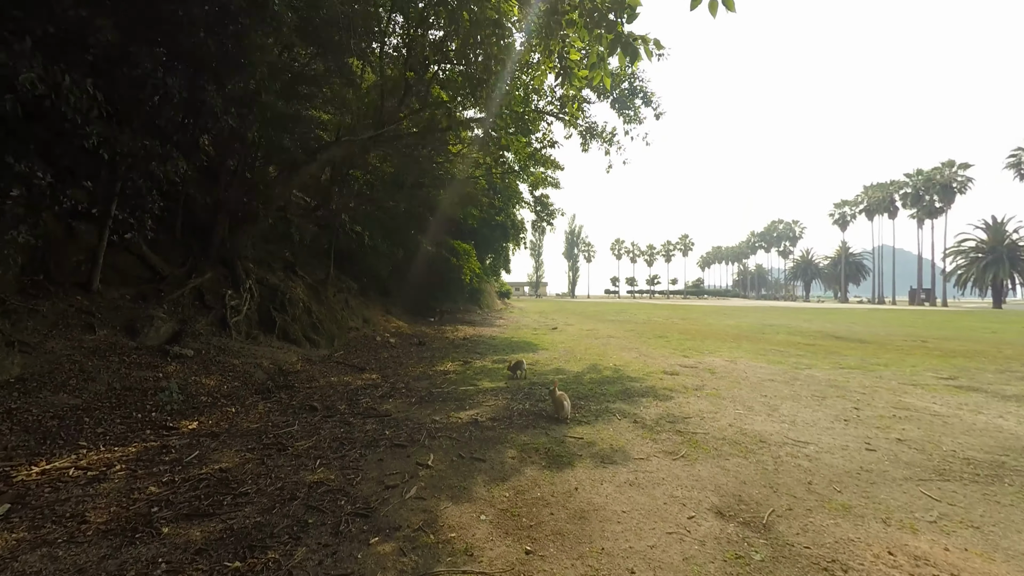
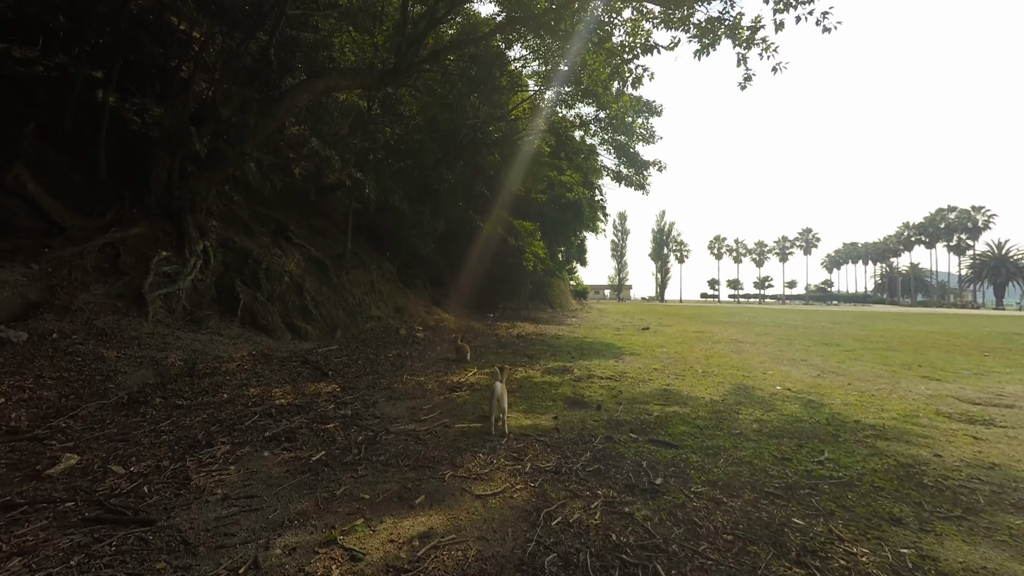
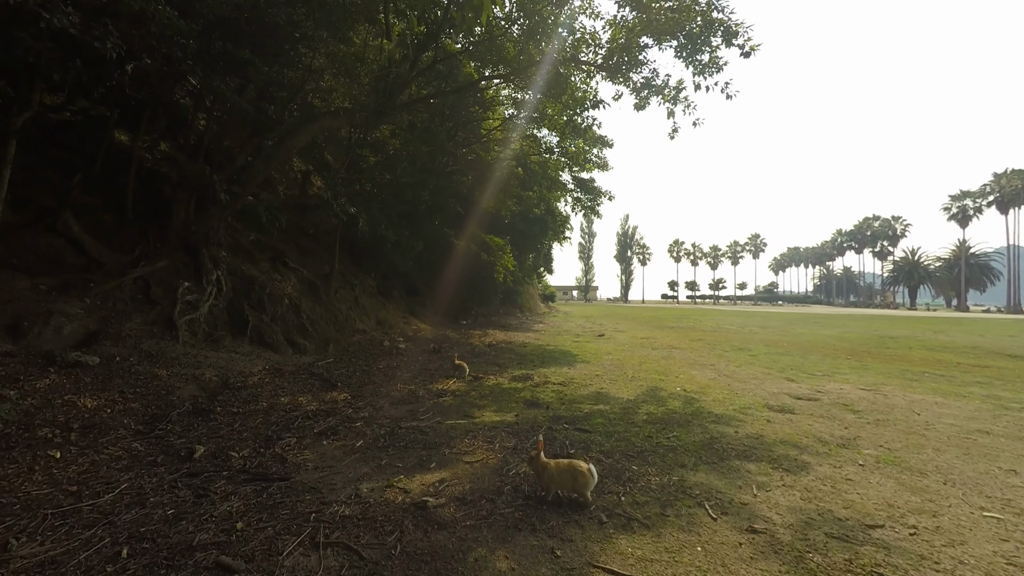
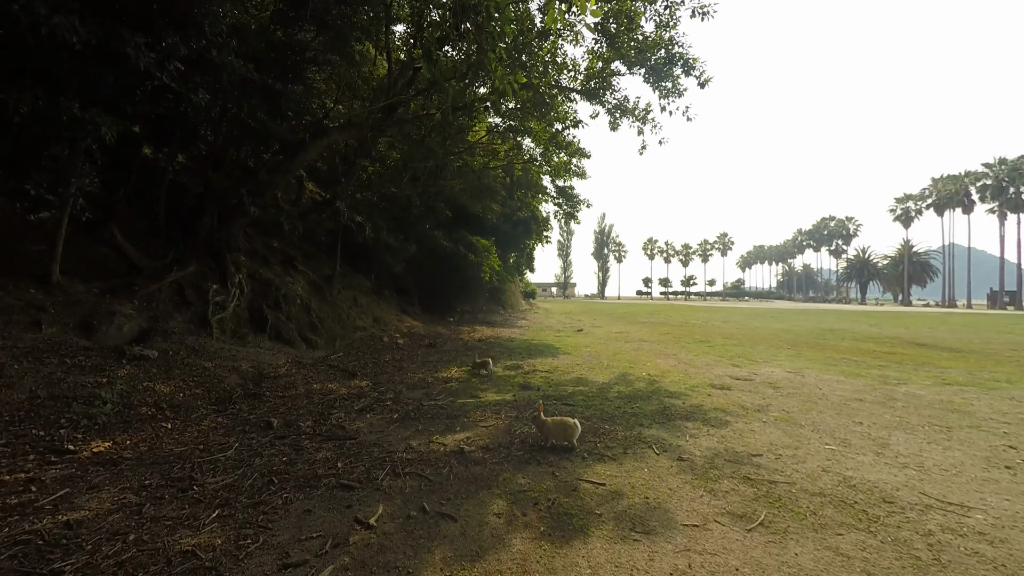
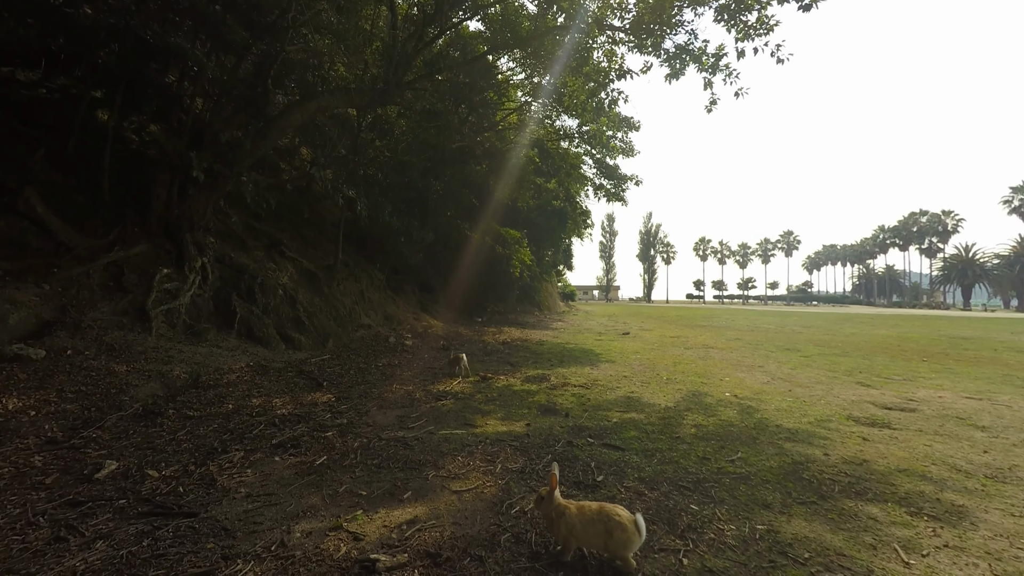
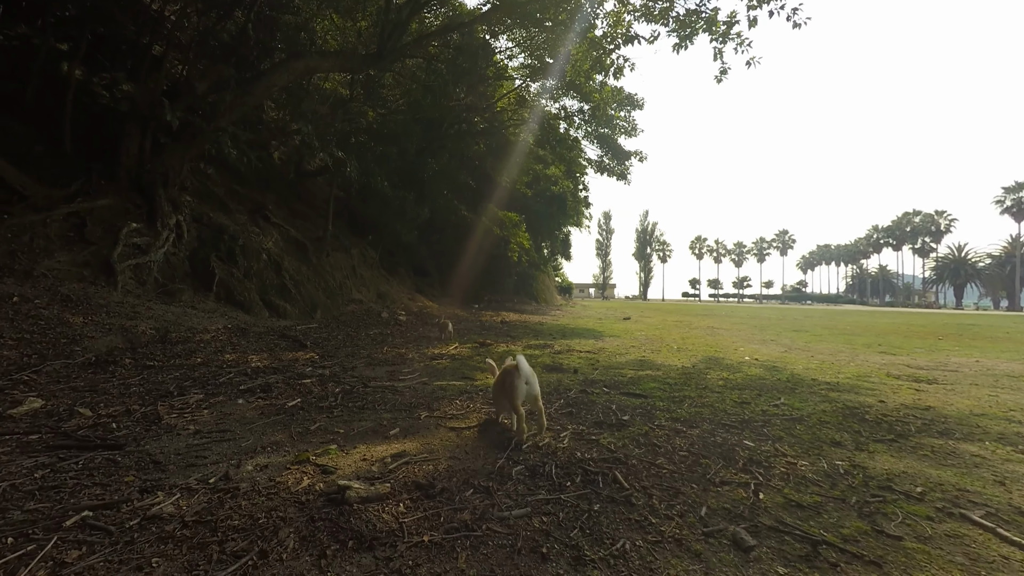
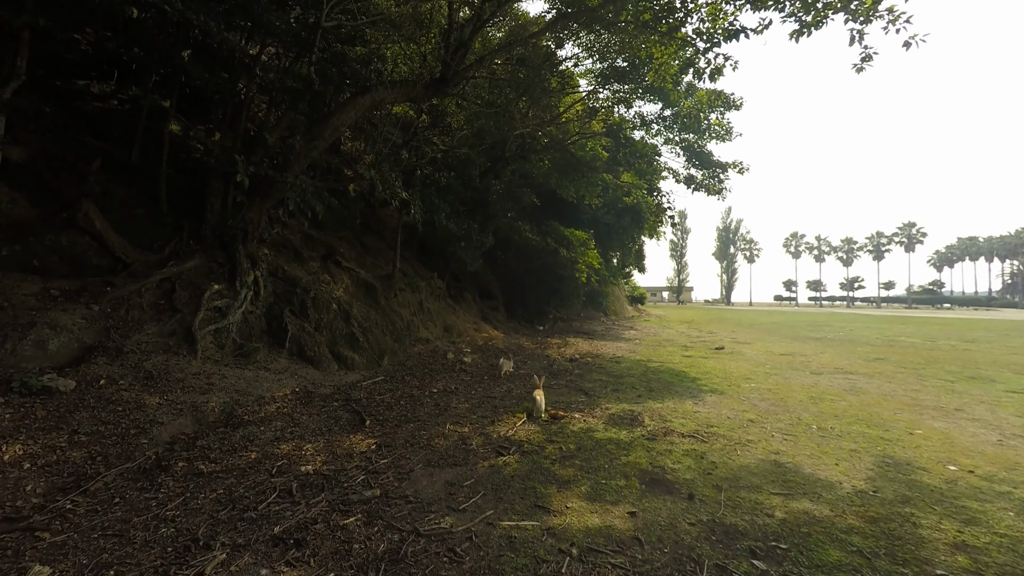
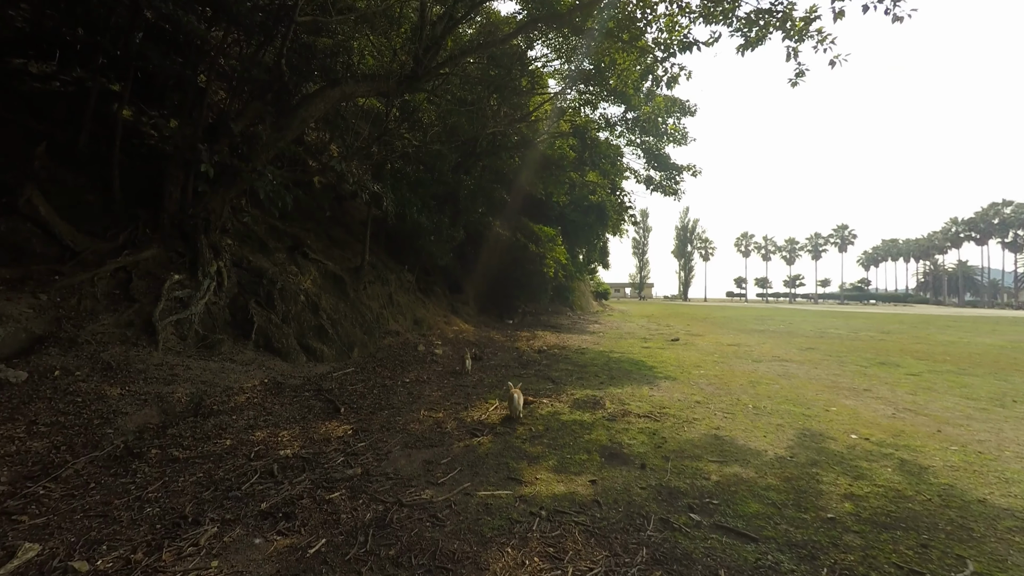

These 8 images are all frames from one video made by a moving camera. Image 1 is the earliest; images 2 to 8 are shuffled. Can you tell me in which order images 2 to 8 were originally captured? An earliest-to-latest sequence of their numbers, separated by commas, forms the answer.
4, 3, 5, 6, 2, 8, 7
